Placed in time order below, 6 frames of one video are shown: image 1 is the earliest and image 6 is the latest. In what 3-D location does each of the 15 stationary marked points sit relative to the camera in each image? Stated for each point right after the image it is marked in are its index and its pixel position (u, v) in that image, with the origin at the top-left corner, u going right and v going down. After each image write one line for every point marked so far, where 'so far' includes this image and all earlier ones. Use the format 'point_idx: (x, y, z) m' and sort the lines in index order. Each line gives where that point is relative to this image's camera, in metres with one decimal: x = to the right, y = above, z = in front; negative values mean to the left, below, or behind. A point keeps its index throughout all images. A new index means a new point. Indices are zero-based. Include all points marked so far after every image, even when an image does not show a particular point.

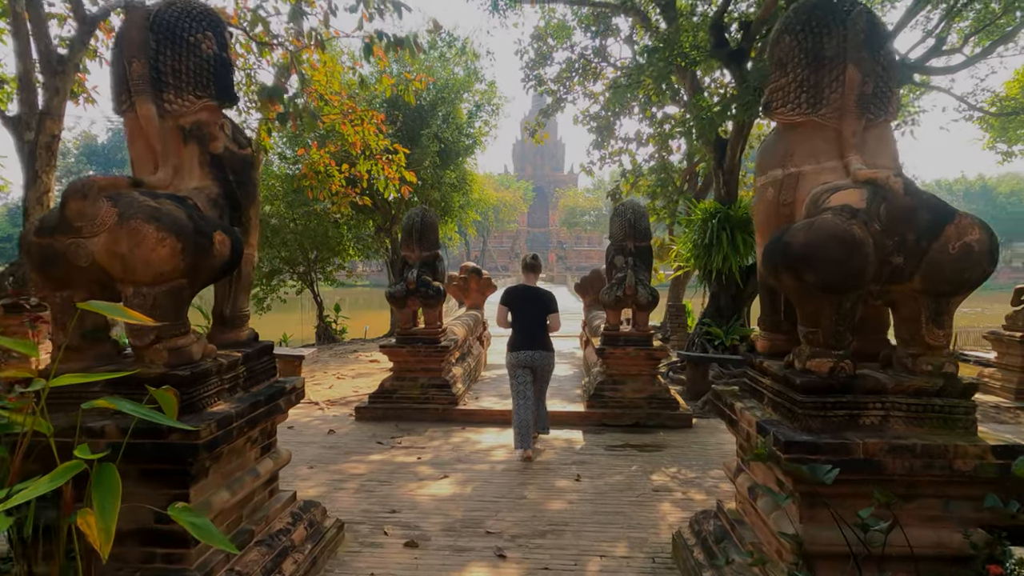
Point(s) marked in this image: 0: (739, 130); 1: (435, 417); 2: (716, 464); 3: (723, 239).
0: (+2.7, +1.9, +8.0) m
1: (-0.6, -1.1, +5.5) m
2: (+1.3, -1.1, +4.4) m
3: (+2.5, +0.6, +8.0) m
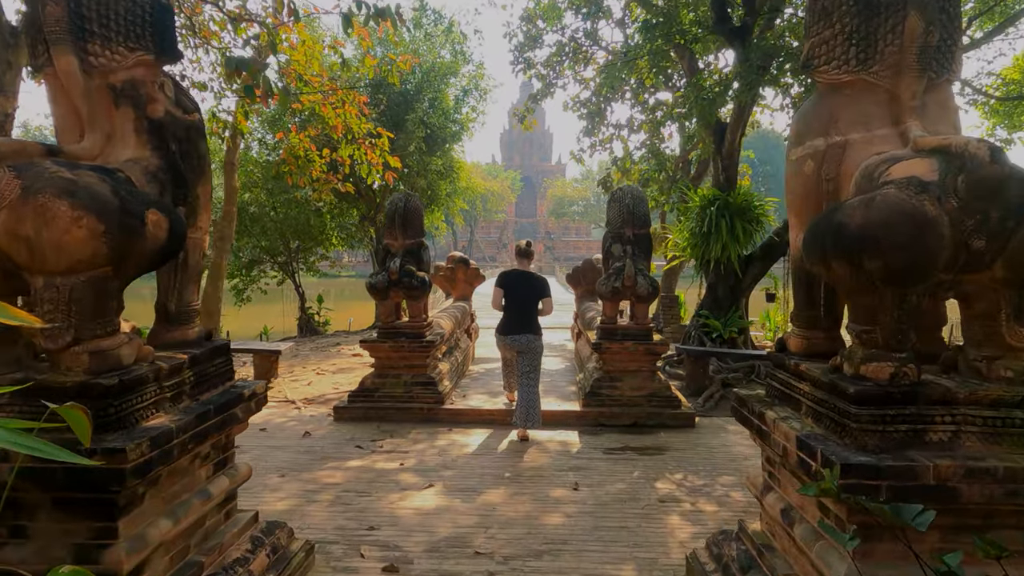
0: (+2.6, +2.0, +7.7) m
1: (-0.7, -1.0, +5.1) m
2: (+1.3, -1.1, +4.0) m
3: (+2.4, +0.7, +7.7) m
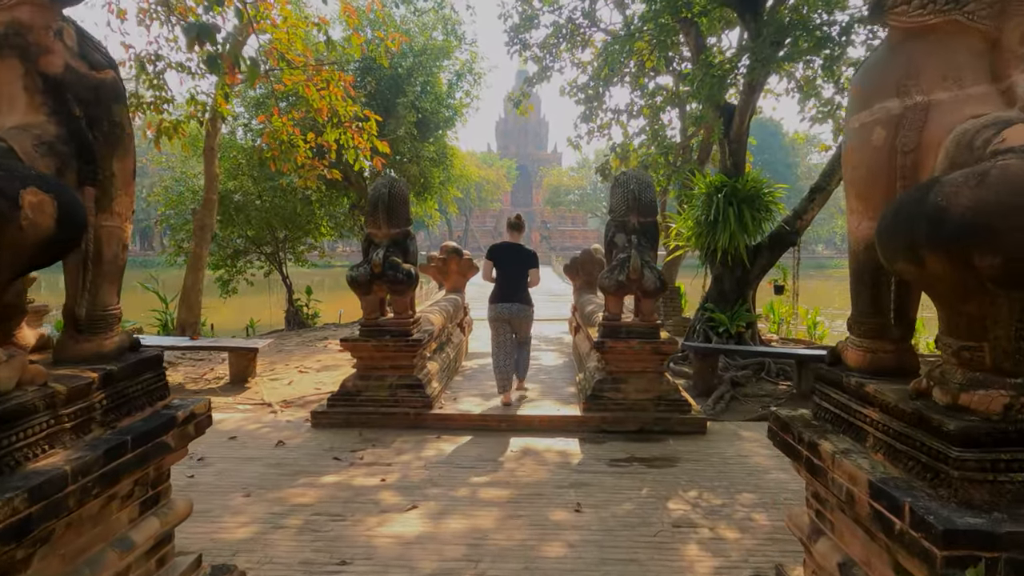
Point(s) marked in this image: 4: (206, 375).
0: (+2.5, +2.1, +7.2) m
1: (-0.7, -0.9, +4.7) m
2: (+1.2, -1.1, +3.6) m
3: (+2.3, +0.8, +7.2) m
4: (-3.0, -0.9, +6.6) m
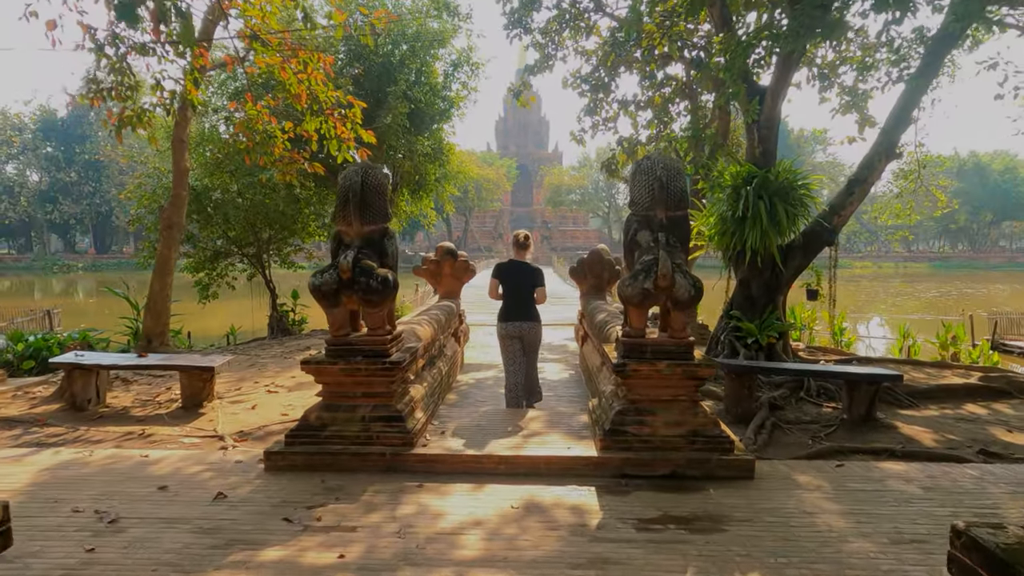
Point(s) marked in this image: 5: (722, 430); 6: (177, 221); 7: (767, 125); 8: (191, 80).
0: (+2.5, +2.0, +6.3) m
1: (-0.7, -1.0, +3.8) m
2: (+1.2, -1.1, +2.7) m
3: (+2.3, +0.7, +6.3) m
4: (-3.0, -0.9, +5.7) m
5: (+1.2, -0.8, +3.9) m
6: (-4.5, +0.9, +8.9) m
7: (+2.6, +1.6, +6.7) m
8: (-3.9, +2.5, +8.2) m
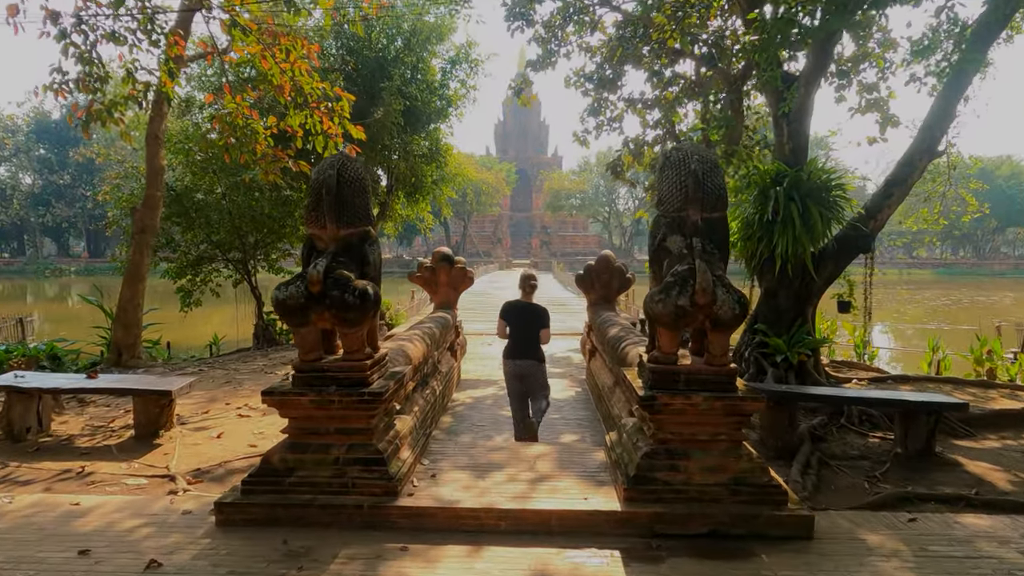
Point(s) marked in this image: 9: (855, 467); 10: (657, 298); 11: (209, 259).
0: (+2.6, +1.9, +5.7) m
1: (-0.7, -1.1, +3.1) m
2: (+1.3, -1.2, +2.0) m
3: (+2.4, +0.6, +5.7) m
4: (-3.0, -1.0, +5.0) m
5: (+1.2, -0.9, +3.2) m
6: (-4.4, +0.8, +8.3) m
7: (+2.6, +1.5, +6.1) m
8: (-3.9, +2.5, +7.6) m
9: (+2.1, -1.1, +4.2) m
10: (+0.7, 0.0, +3.2) m
11: (-5.0, +0.5, +11.2) m
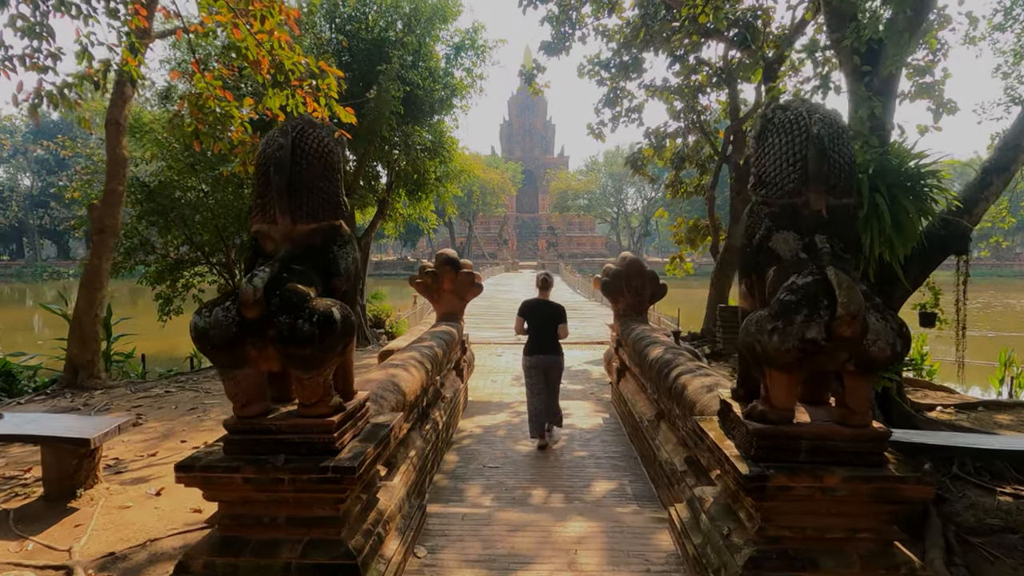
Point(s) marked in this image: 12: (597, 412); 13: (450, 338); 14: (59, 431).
0: (+2.7, +1.8, +4.6) m
1: (-0.6, -1.2, +2.0) m
2: (+1.4, -1.3, +1.0) m
3: (+2.5, +0.5, +4.6) m
4: (-2.9, -1.1, +4.0) m
5: (+1.3, -1.0, +2.1) m
6: (-4.3, +0.7, +7.2) m
7: (+2.7, +1.5, +5.0) m
8: (-3.8, +2.4, +6.5) m
9: (+2.2, -1.2, +3.1) m
10: (+0.8, -0.1, +2.1) m
11: (-4.8, +0.4, +10.1) m
12: (+0.8, -1.2, +6.4) m
13: (-0.6, -0.4, +5.9) m
14: (-2.3, -0.7, +3.5) m
